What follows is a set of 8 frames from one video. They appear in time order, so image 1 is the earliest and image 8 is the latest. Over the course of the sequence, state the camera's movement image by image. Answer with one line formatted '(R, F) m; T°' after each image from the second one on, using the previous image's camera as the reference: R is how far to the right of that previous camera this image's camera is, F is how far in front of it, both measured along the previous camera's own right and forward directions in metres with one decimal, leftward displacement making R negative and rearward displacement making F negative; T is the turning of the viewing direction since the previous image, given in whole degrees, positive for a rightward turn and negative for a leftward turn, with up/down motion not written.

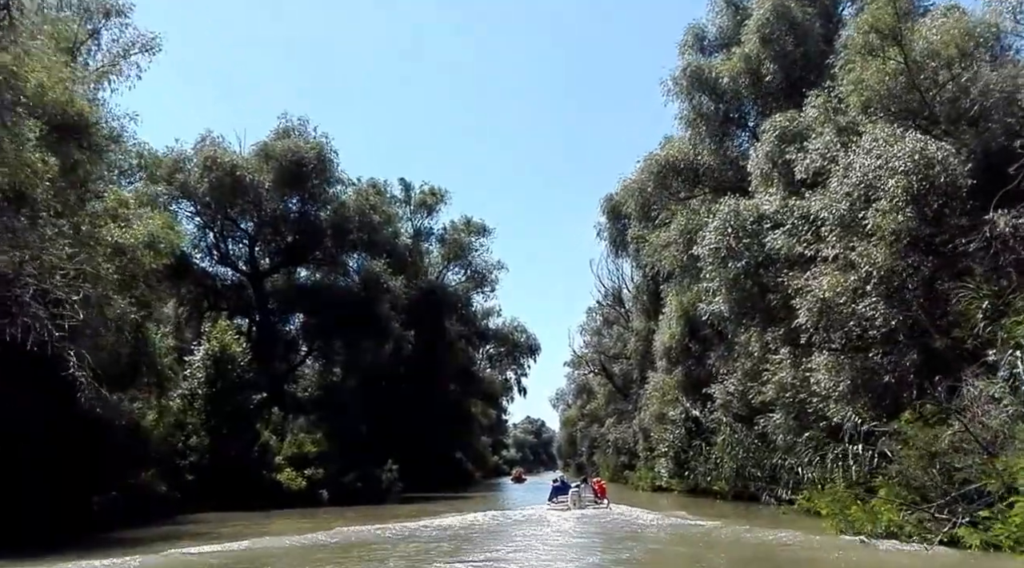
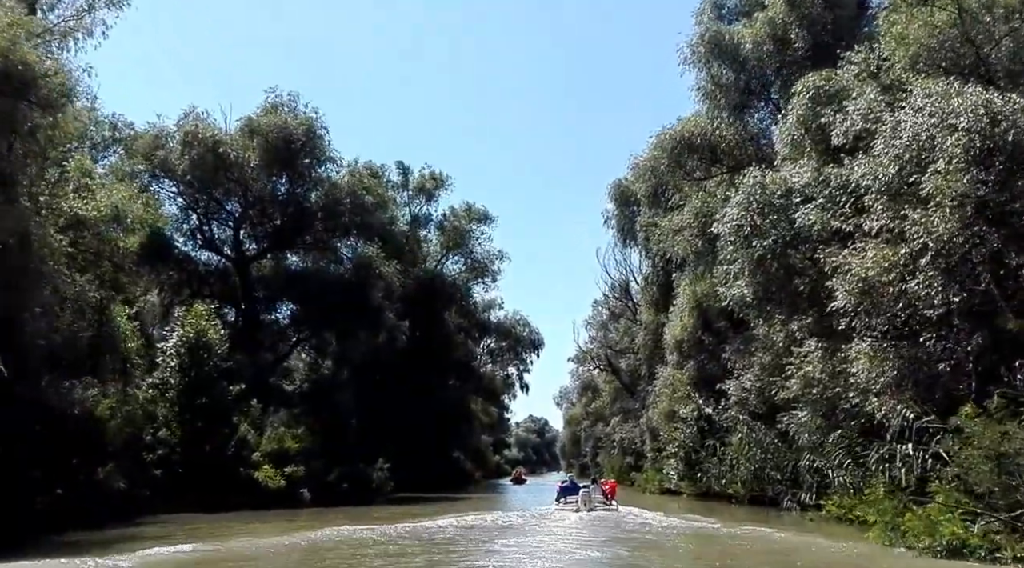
(+0.1, +2.5) m; 0°
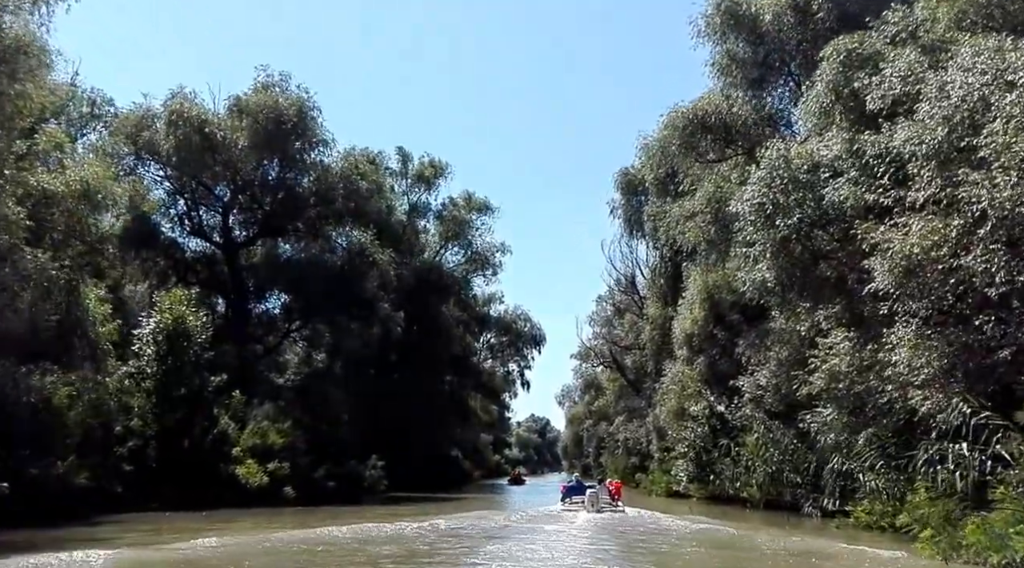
(+0.1, +2.0) m; 0°
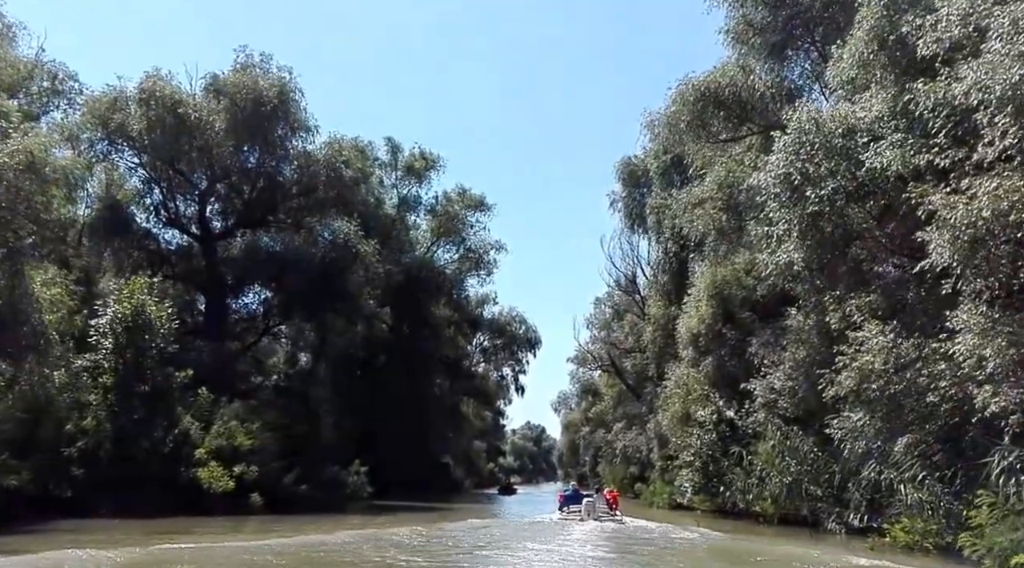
(+0.1, +2.5) m; 0°
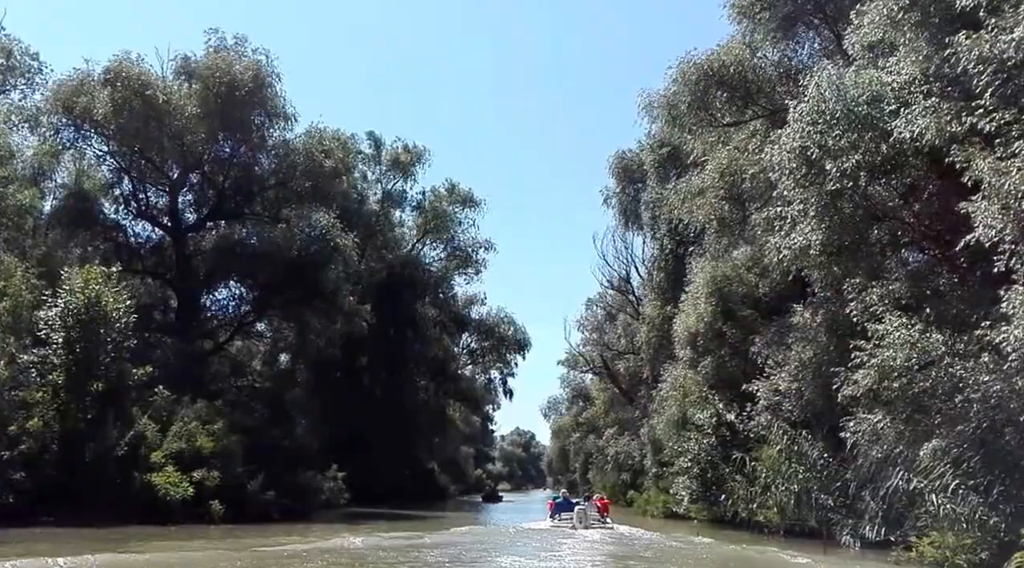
(+0.1, +1.8) m; +1°
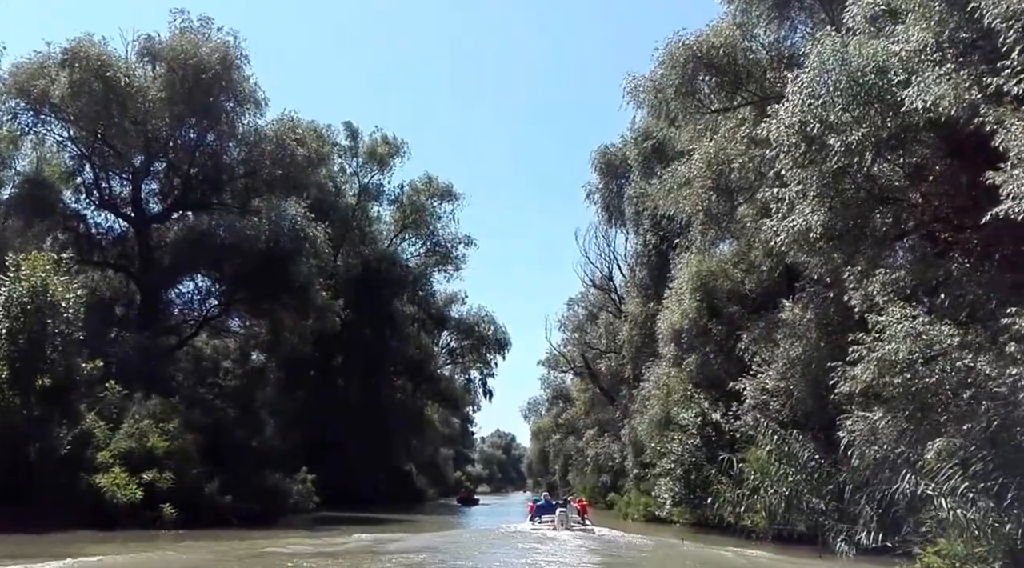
(+0.1, +1.3) m; +1°
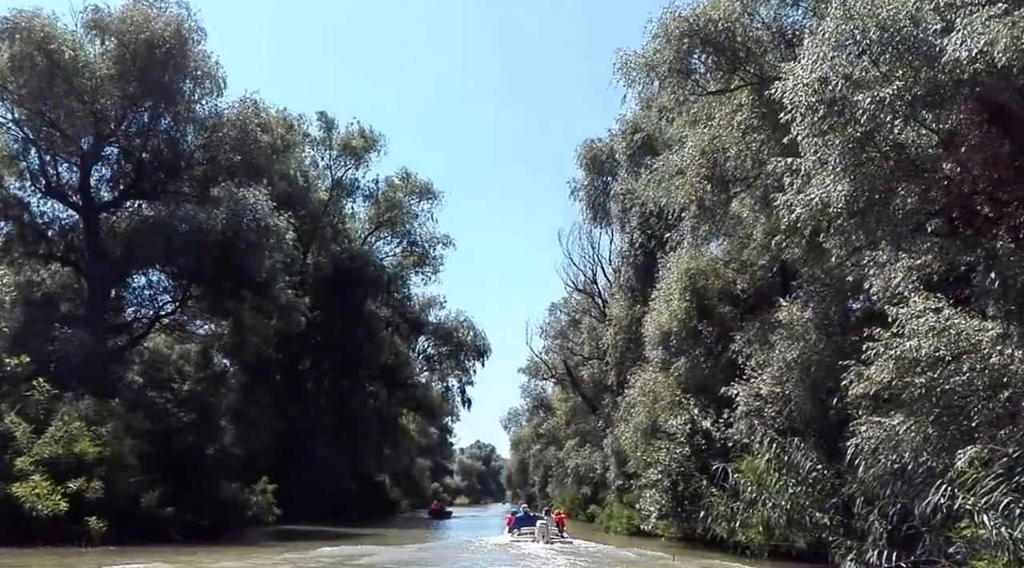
(+0.1, +2.0) m; +1°
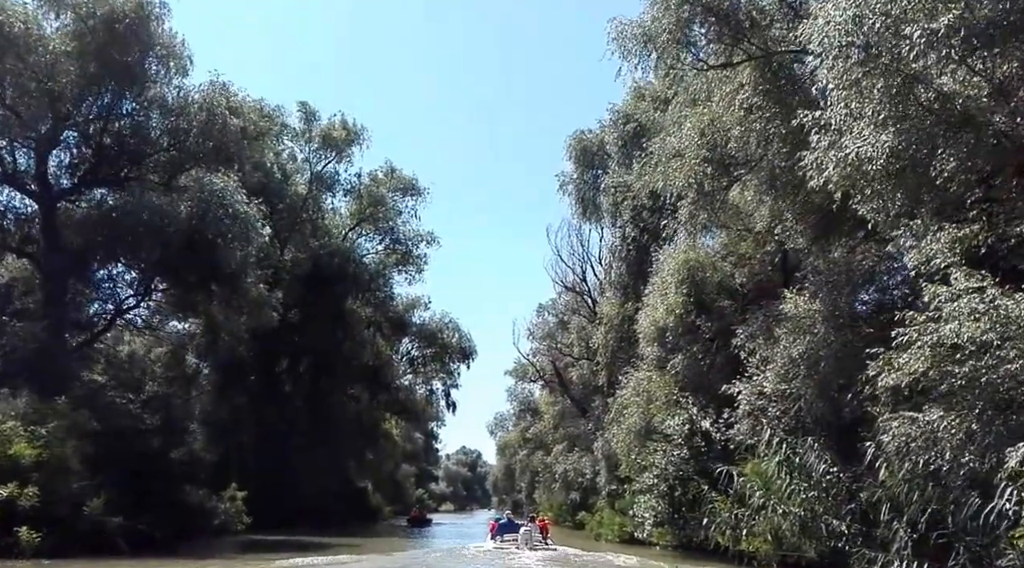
(0.0, +1.8) m; +1°
